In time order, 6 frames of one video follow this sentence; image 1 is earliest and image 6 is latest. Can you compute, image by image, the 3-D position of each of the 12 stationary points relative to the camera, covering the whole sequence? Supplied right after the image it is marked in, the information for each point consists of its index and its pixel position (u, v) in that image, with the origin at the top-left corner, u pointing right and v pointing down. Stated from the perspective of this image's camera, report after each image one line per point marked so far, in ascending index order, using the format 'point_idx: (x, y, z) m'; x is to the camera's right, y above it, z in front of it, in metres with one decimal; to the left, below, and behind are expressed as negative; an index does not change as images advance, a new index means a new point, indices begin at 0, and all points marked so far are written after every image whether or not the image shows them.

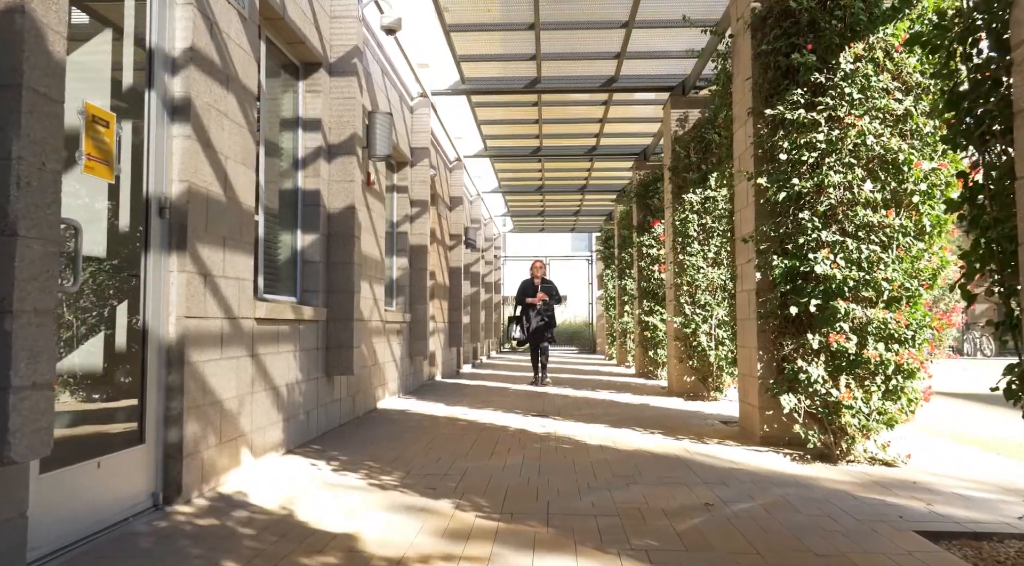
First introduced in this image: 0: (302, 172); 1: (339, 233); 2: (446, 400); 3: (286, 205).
0: (-1.5, +0.8, +5.2) m
1: (-1.2, +0.4, +5.4) m
2: (-0.7, -1.2, +7.9) m
3: (-1.5, +0.5, +5.1) m
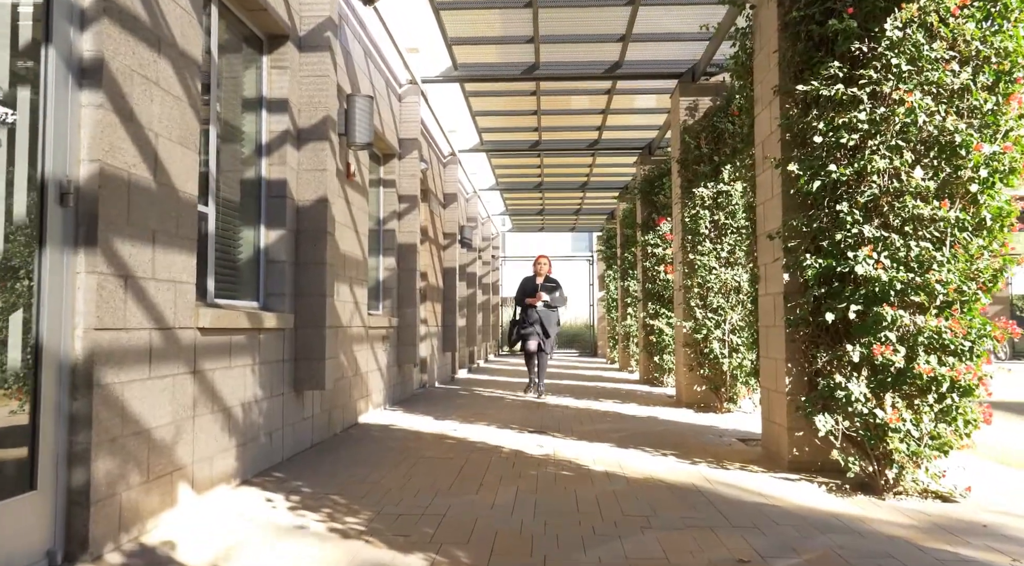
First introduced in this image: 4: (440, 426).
0: (-1.5, +0.8, +4.6) m
1: (-1.3, +0.3, +4.8) m
2: (-0.7, -1.2, +7.3) m
3: (-1.6, +0.5, +4.4) m
4: (-0.6, -1.2, +6.3) m
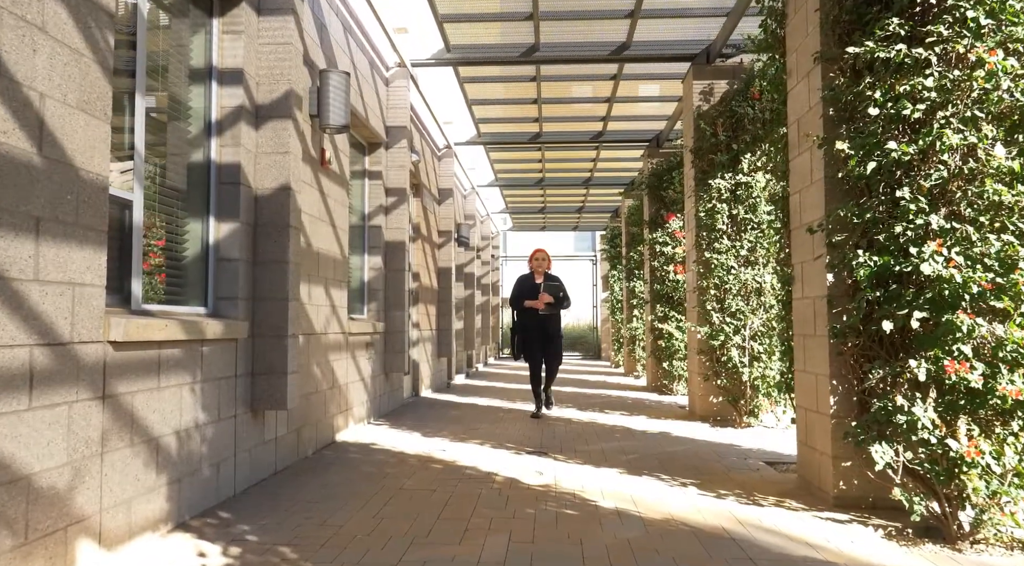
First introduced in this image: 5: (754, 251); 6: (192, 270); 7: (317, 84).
0: (-1.5, +0.7, +3.9) m
1: (-1.3, +0.3, +4.1) m
2: (-0.8, -1.3, +6.6) m
3: (-1.6, +0.5, +3.8) m
4: (-0.6, -1.2, +5.6) m
5: (+2.1, +0.3, +6.6) m
6: (-1.6, +0.1, +3.7) m
7: (-1.3, +1.3, +5.1) m
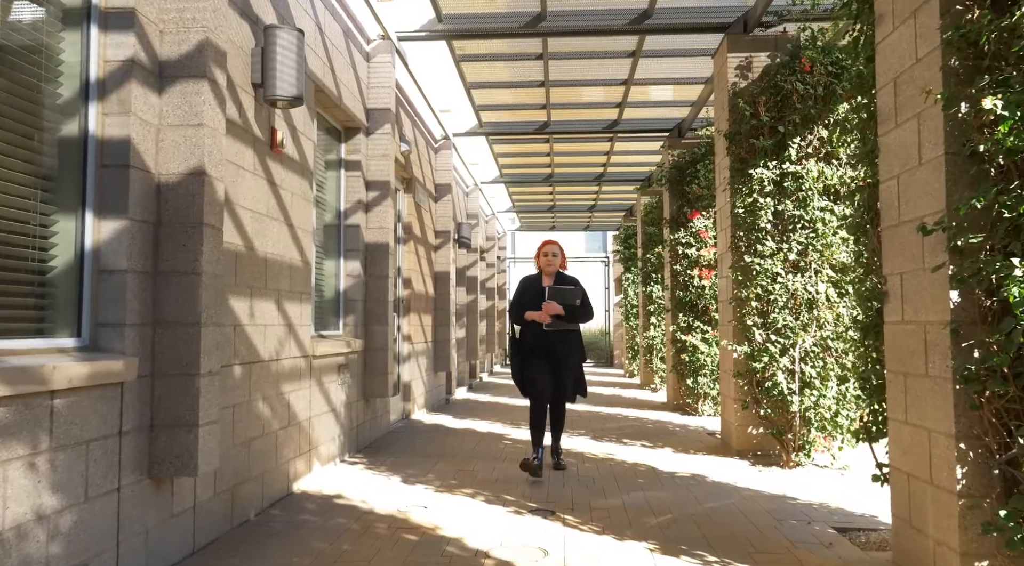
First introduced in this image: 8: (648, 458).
0: (-1.6, +0.7, +2.8) m
1: (-1.3, +0.3, +3.0) m
2: (-0.8, -1.3, +5.6) m
3: (-1.6, +0.4, +2.7) m
4: (-0.6, -1.3, +4.5) m
5: (+2.1, +0.2, +5.5) m
6: (-1.6, 0.0, +2.7) m
7: (-1.3, +1.3, +4.0) m
8: (+1.1, -1.4, +5.9) m
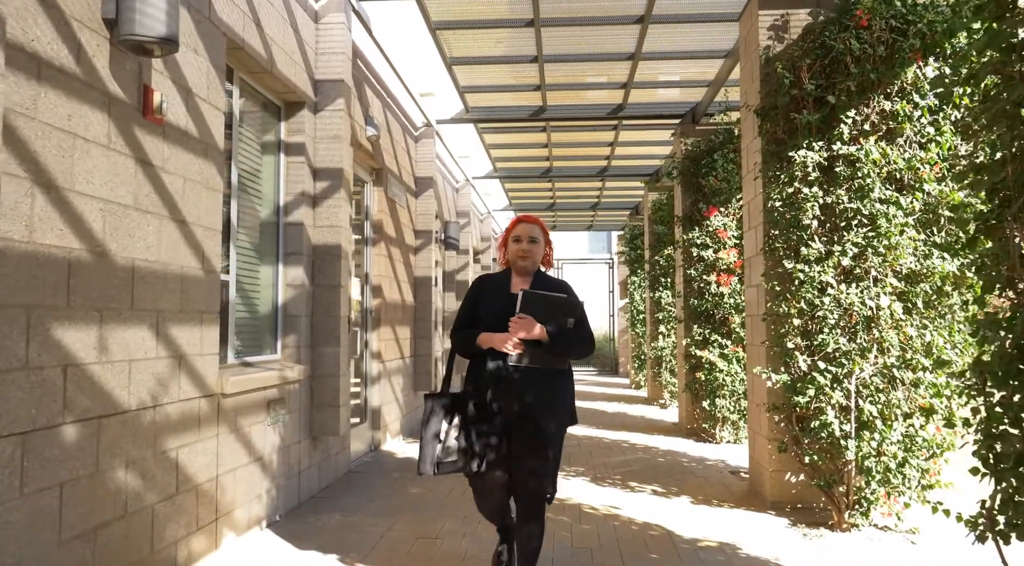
0: (-1.7, +0.6, +1.7) m
1: (-1.5, +0.2, +1.9) m
2: (-0.9, -1.4, +4.4) m
3: (-1.8, +0.4, +1.5) m
4: (-0.8, -1.4, +3.3) m
5: (+2.0, +0.1, +4.3) m
6: (-1.8, -0.1, +1.5) m
7: (-1.5, +1.2, +2.8) m
8: (+1.0, -1.5, +4.8) m
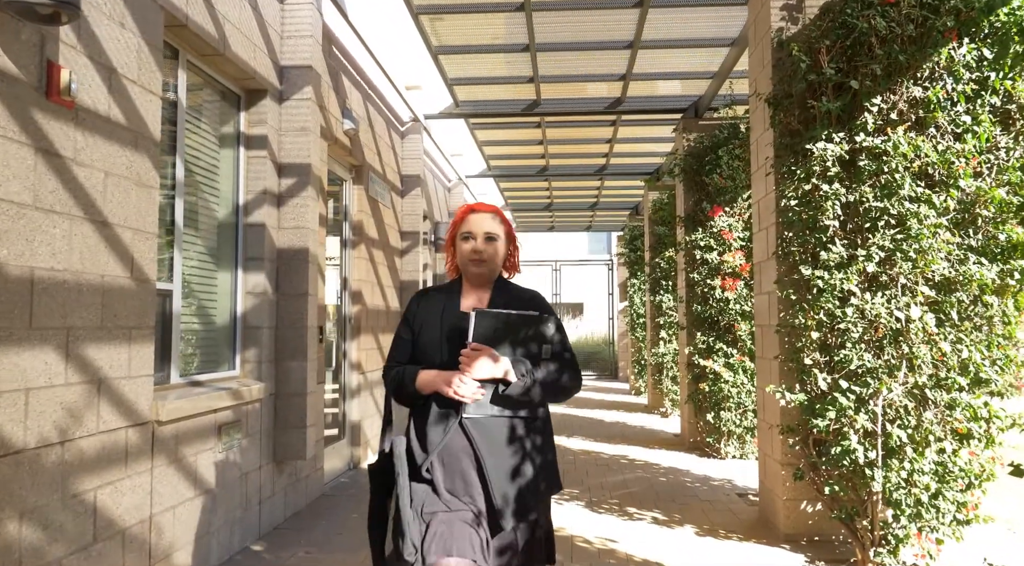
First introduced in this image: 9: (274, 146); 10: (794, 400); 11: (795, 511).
0: (-1.8, +0.6, +1.2) m
1: (-1.6, +0.1, +1.4) m
2: (-1.0, -1.5, +3.9) m
3: (-1.9, +0.3, +1.1) m
4: (-0.9, -1.4, +2.8) m
5: (+1.9, +0.1, +3.8) m
6: (-1.9, -0.1, +1.0) m
7: (-1.6, +1.2, +2.3) m
8: (+0.9, -1.5, +4.3) m
9: (-1.4, +0.8, +4.6) m
10: (+1.5, -0.6, +4.0) m
11: (+1.6, -1.3, +4.3) m
